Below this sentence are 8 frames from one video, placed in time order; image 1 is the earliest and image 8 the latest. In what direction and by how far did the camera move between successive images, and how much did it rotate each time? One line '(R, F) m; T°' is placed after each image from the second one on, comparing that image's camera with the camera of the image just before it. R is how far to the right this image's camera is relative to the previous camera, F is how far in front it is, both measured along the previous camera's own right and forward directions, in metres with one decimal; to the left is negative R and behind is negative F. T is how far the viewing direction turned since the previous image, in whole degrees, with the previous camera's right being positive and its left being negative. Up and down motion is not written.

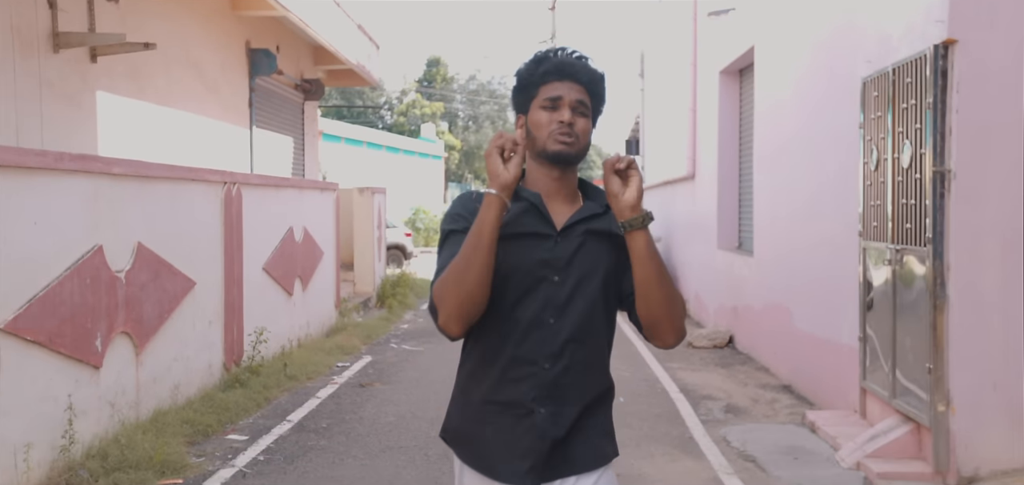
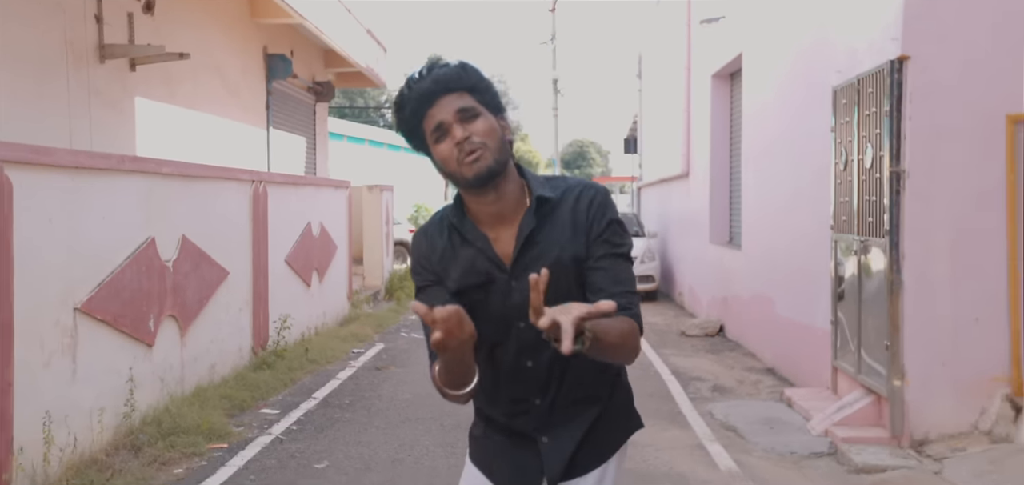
(0.0, -0.7) m; 0°
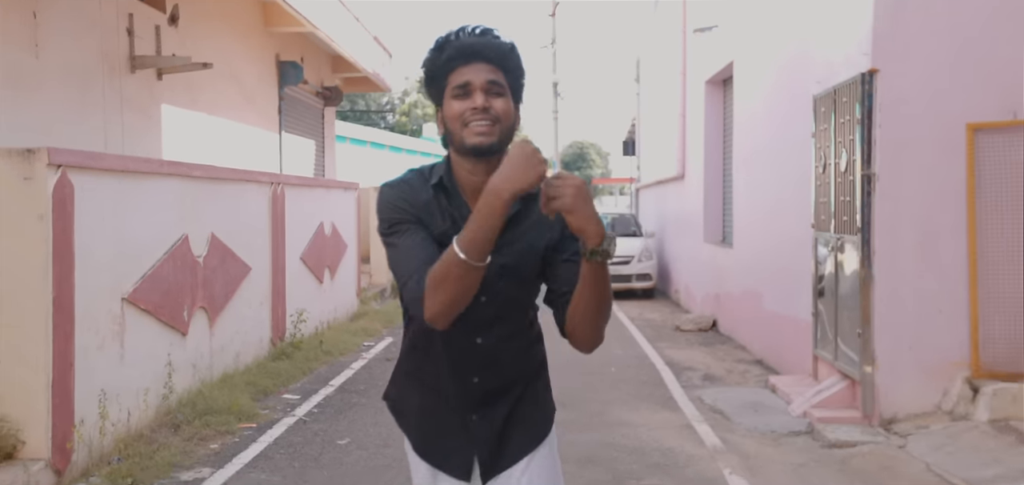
(0.0, -0.6) m; 0°
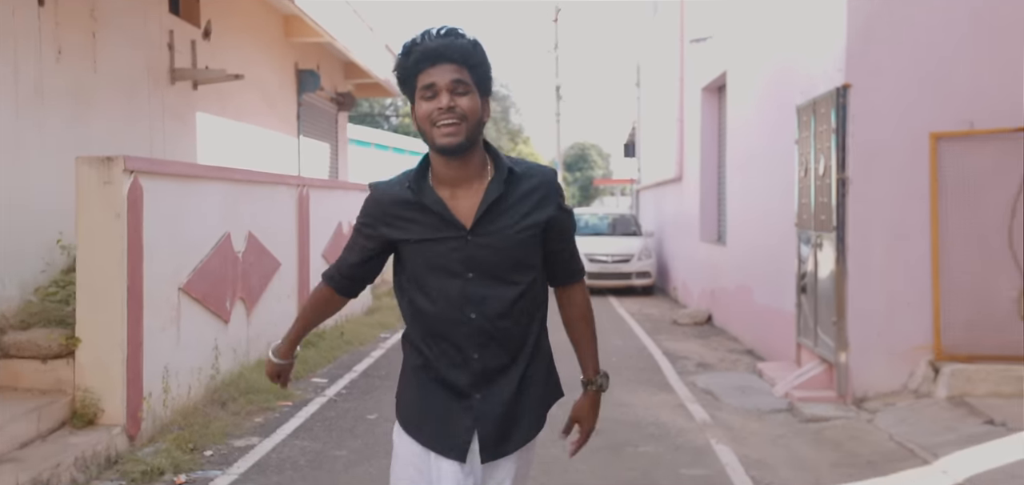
(-0.1, -0.7) m; 0°
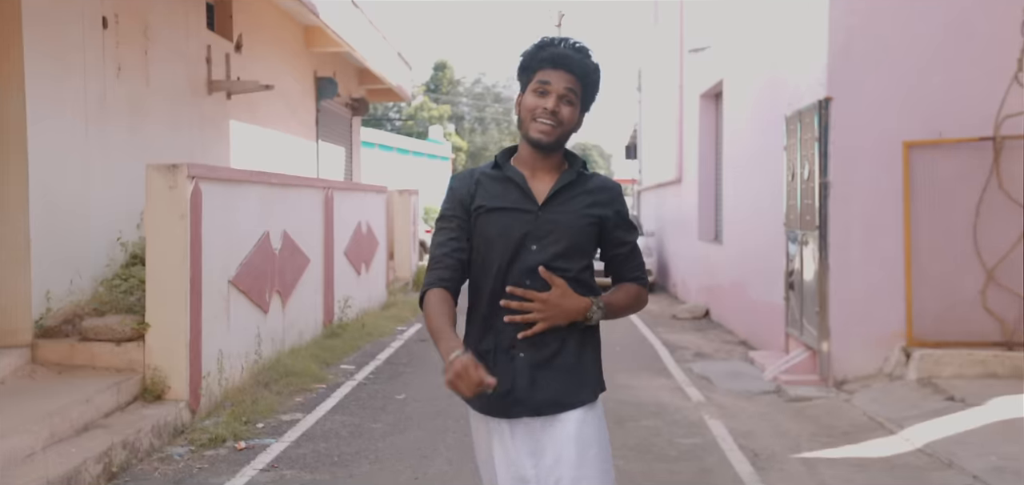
(-0.1, -0.8) m; 0°
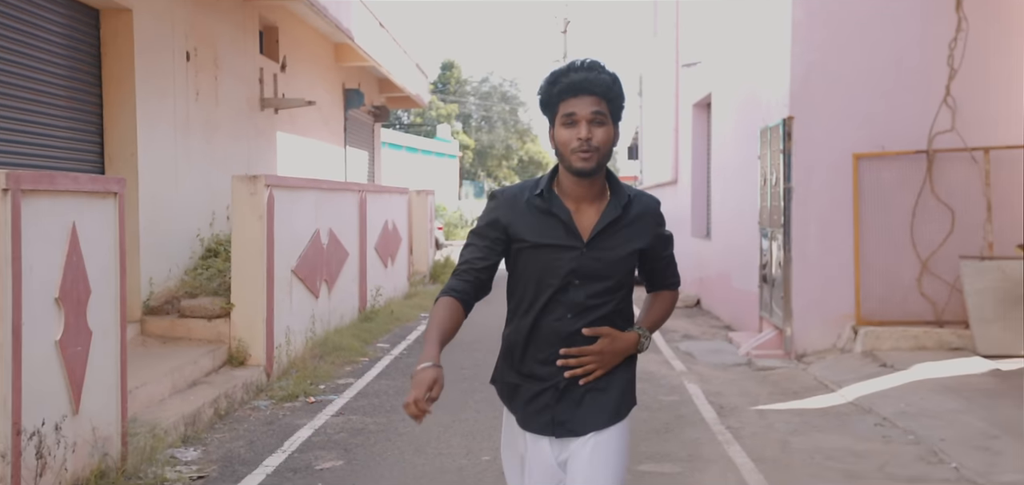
(-0.1, -1.5) m; 0°
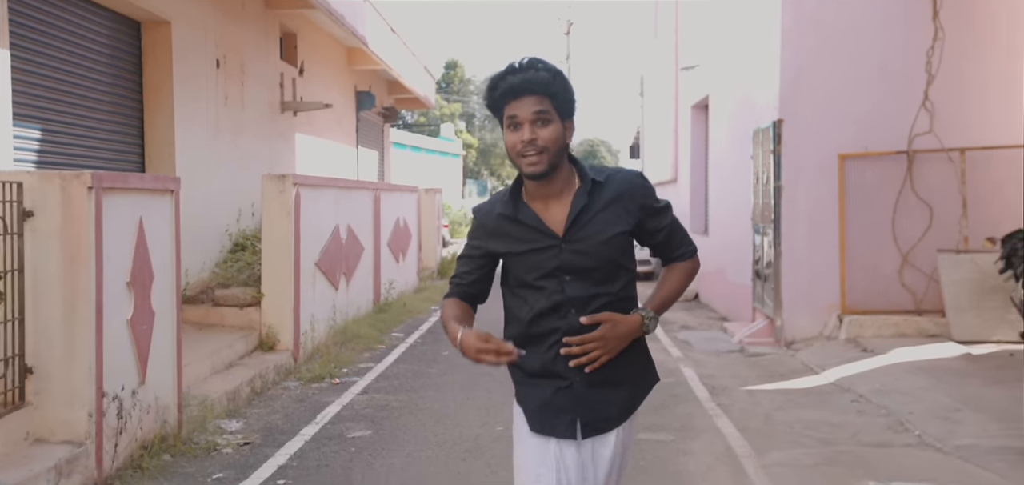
(-0.1, -0.6) m; 0°
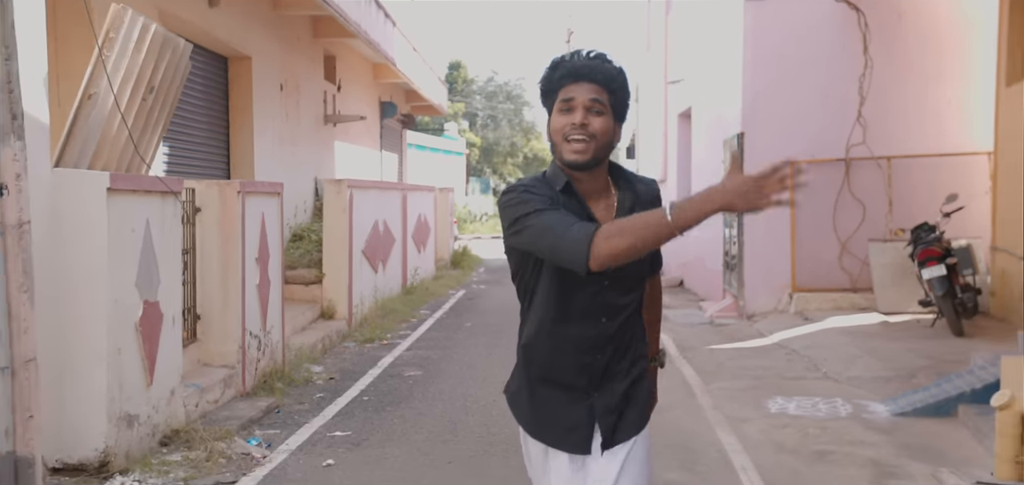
(-0.1, -2.1) m; 0°
